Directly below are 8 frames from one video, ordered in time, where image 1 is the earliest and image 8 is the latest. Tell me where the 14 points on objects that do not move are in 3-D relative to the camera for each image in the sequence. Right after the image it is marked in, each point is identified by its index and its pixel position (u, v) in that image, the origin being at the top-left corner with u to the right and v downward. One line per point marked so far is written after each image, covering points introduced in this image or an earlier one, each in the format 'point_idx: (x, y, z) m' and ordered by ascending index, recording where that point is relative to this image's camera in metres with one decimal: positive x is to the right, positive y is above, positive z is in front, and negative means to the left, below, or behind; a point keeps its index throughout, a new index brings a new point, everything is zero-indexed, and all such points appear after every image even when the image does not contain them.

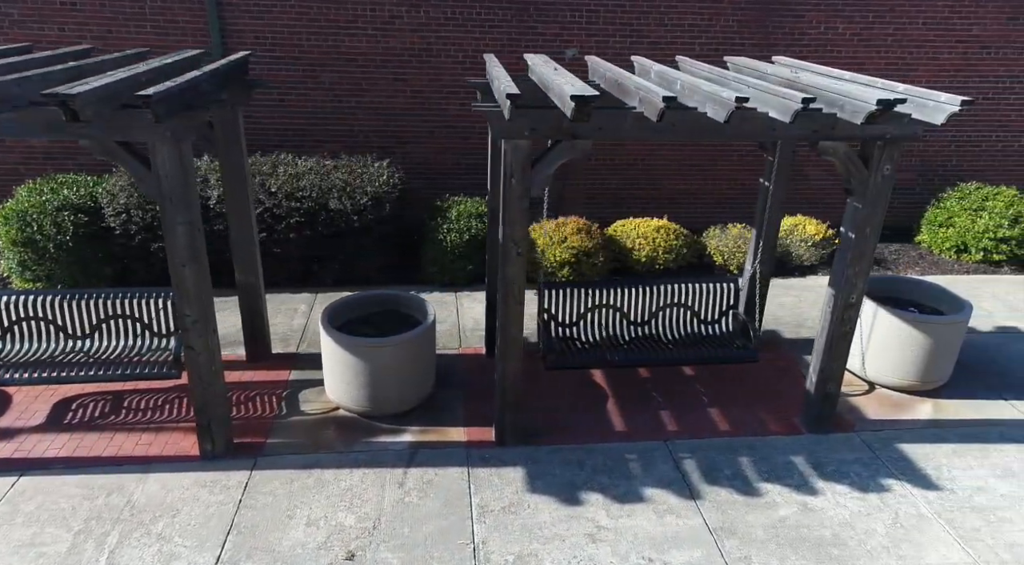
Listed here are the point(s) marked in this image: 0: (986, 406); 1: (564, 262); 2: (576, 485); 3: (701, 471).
0: (+3.4, -0.9, +4.8) m
1: (+0.5, +0.2, +6.8) m
2: (+0.4, -1.2, +4.0) m
3: (+1.1, -1.2, +4.1) m
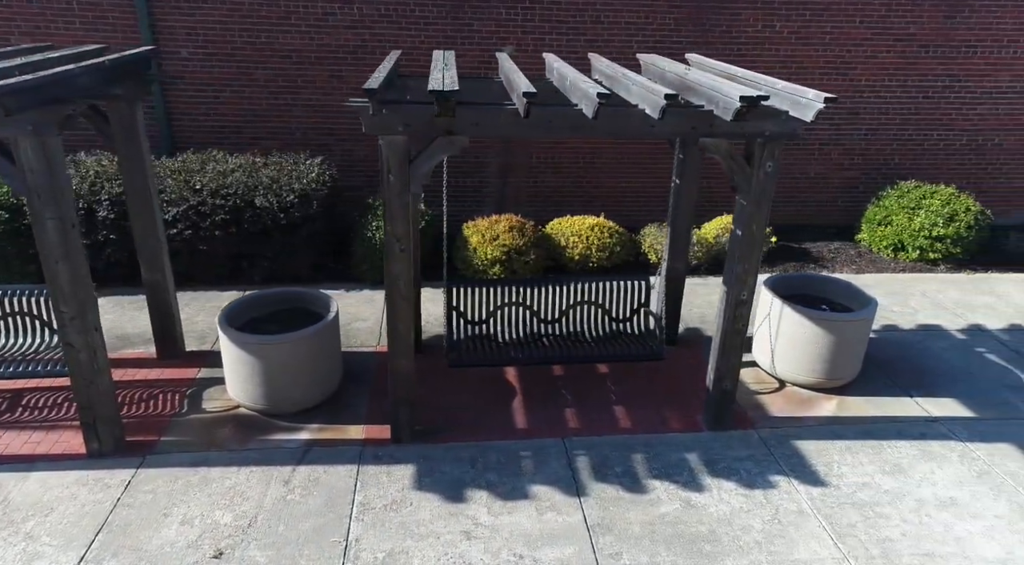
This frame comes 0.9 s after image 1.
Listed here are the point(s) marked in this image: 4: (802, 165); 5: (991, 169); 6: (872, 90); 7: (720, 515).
0: (+2.7, -0.9, +4.8) m
1: (-0.2, +0.2, +6.8) m
2: (-0.3, -1.2, +4.0) m
3: (+0.5, -1.1, +4.1) m
4: (+3.6, +1.4, +8.3) m
5: (+6.0, +1.4, +8.5) m
6: (+4.3, +2.3, +7.9) m
7: (+1.2, -1.3, +3.7) m
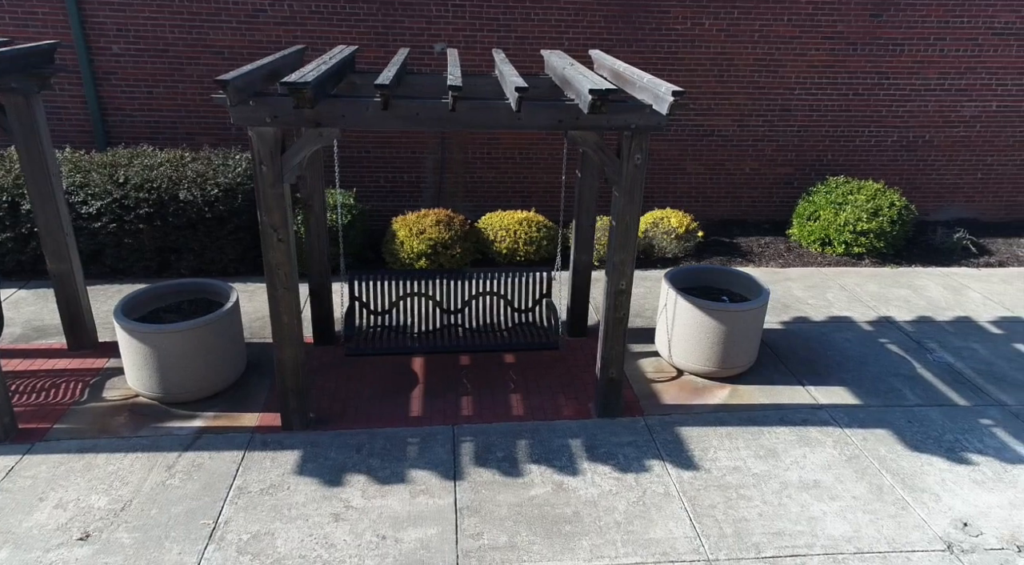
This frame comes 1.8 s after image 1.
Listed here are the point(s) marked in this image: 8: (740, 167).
0: (+2.0, -0.8, +4.9) m
1: (-0.9, +0.3, +6.9) m
2: (-1.0, -1.1, +4.1) m
3: (-0.2, -1.1, +4.2) m
4: (+2.8, +1.5, +8.4) m
5: (+5.3, +1.5, +8.6) m
6: (+3.5, +2.3, +8.1) m
7: (+0.4, -1.2, +3.8) m
8: (+2.8, +1.4, +8.4) m
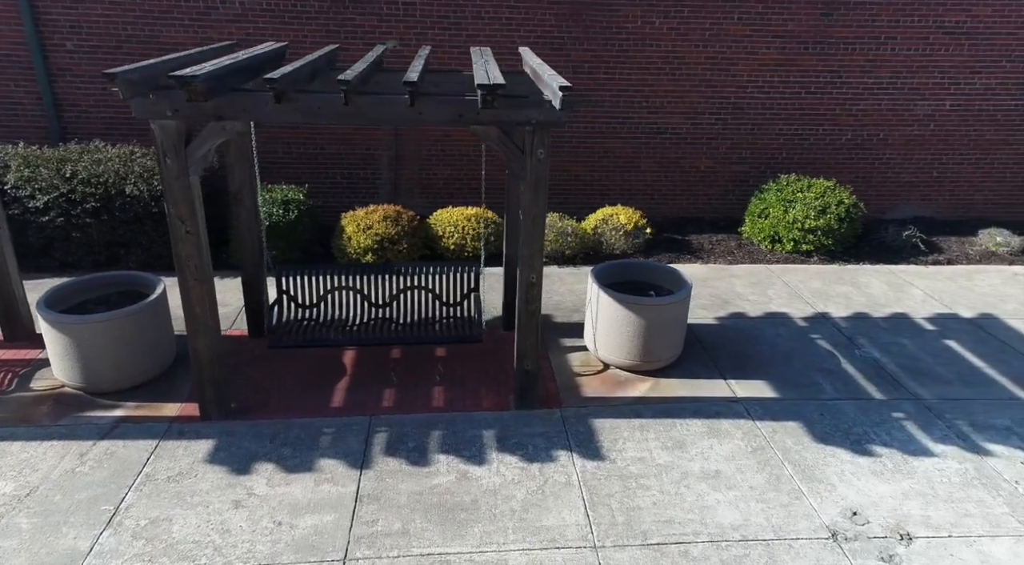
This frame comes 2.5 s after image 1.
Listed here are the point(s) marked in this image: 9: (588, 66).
0: (+1.4, -0.8, +5.0) m
1: (-1.5, +0.4, +7.0) m
2: (-1.6, -1.1, +4.1) m
3: (-0.8, -1.0, +4.3) m
4: (+2.2, +1.5, +8.4) m
5: (+4.7, +1.5, +8.7) m
6: (+2.9, +2.4, +8.1) m
7: (-0.1, -1.2, +3.9) m
8: (+2.3, +1.5, +8.5) m
9: (+0.9, +2.5, +7.9) m
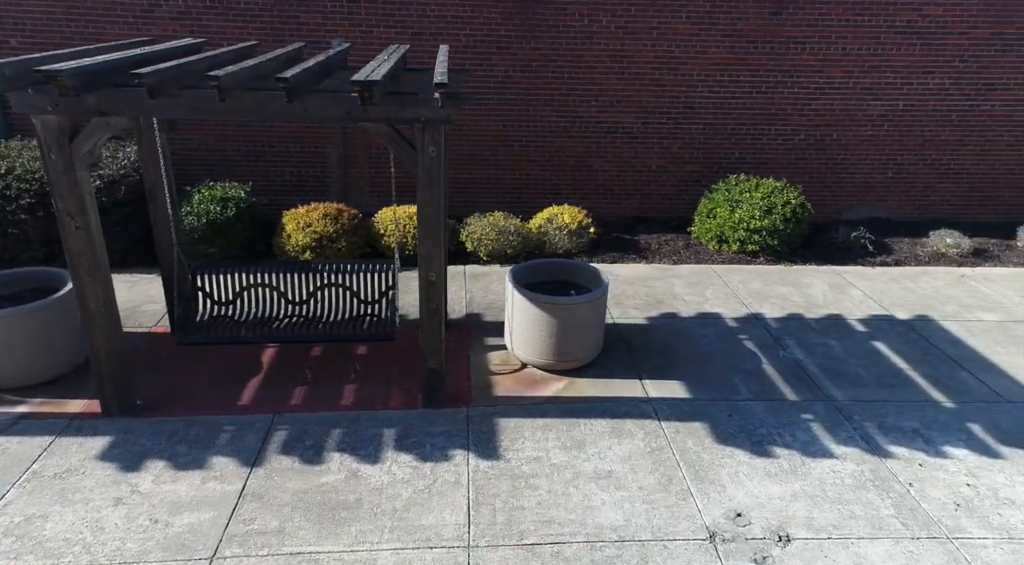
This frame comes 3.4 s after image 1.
0: (+0.8, -0.8, +5.0) m
1: (-2.1, +0.4, +6.9) m
2: (-2.2, -1.0, +4.1) m
3: (-1.5, -1.0, +4.3) m
4: (+1.6, +1.5, +8.4) m
5: (+4.1, +1.5, +8.7) m
6: (+2.3, +2.4, +8.1) m
7: (-0.8, -1.2, +3.9) m
8: (+1.7, +1.5, +8.4) m
9: (+0.3, +2.6, +7.9) m
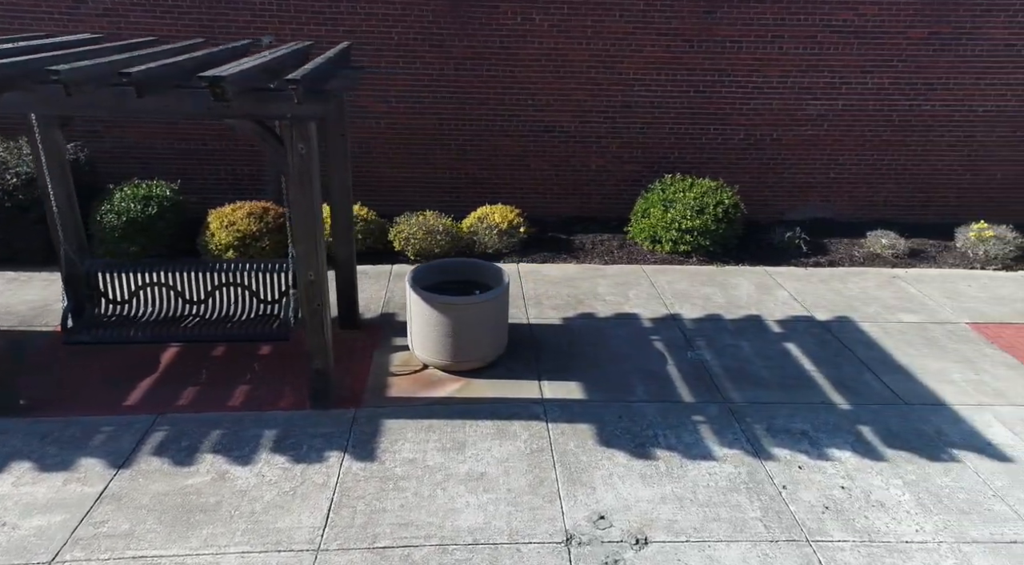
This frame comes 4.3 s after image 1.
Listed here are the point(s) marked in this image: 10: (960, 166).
0: (0.0, -0.8, +4.9) m
1: (-2.9, +0.4, +6.9) m
2: (-3.0, -1.0, +4.0) m
3: (-2.2, -1.0, +4.2) m
4: (+0.9, +1.5, +8.4) m
5: (+3.3, +1.5, +8.6) m
6: (+1.6, +2.4, +8.1) m
7: (-1.5, -1.2, +3.8) m
8: (+0.9, +1.5, +8.4) m
9: (-0.5, +2.6, +7.9) m
10: (+5.8, +1.5, +8.7) m
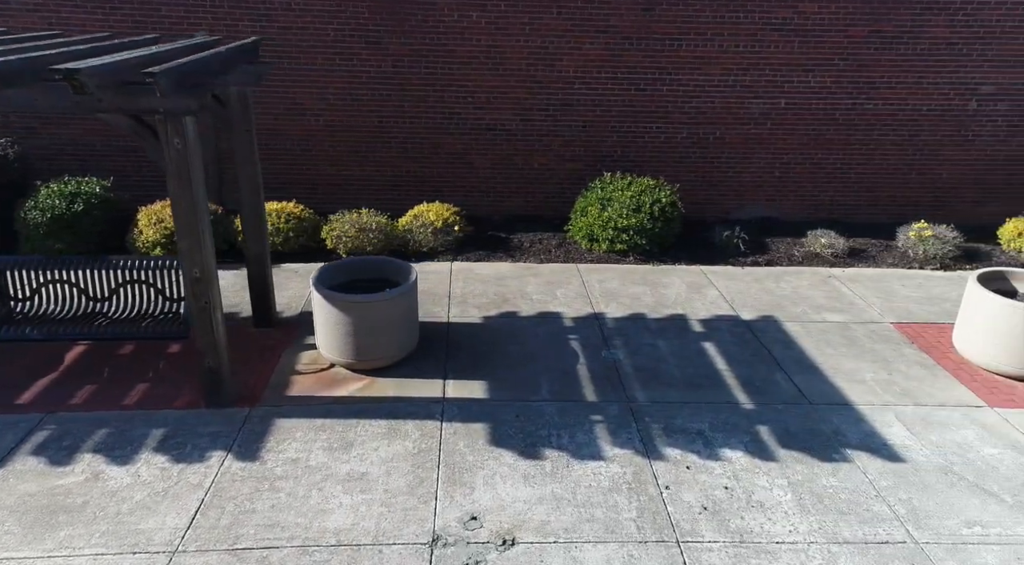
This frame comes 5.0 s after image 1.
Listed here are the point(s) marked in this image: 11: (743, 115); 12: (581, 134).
0: (-0.7, -0.7, +4.9) m
1: (-3.6, +0.4, +6.8) m
2: (-3.7, -1.0, +4.0) m
3: (-2.9, -1.0, +4.1) m
4: (+0.1, +1.6, +8.3) m
5: (+2.6, +1.5, +8.6) m
6: (+0.8, +2.4, +8.0) m
7: (-2.2, -1.1, +3.8) m
8: (+0.2, +1.5, +8.4) m
9: (-1.2, +2.6, +7.8) m
10: (+5.1, +1.5, +8.7) m
11: (+2.9, +2.1, +8.4) m
12: (+0.8, +1.8, +8.3) m
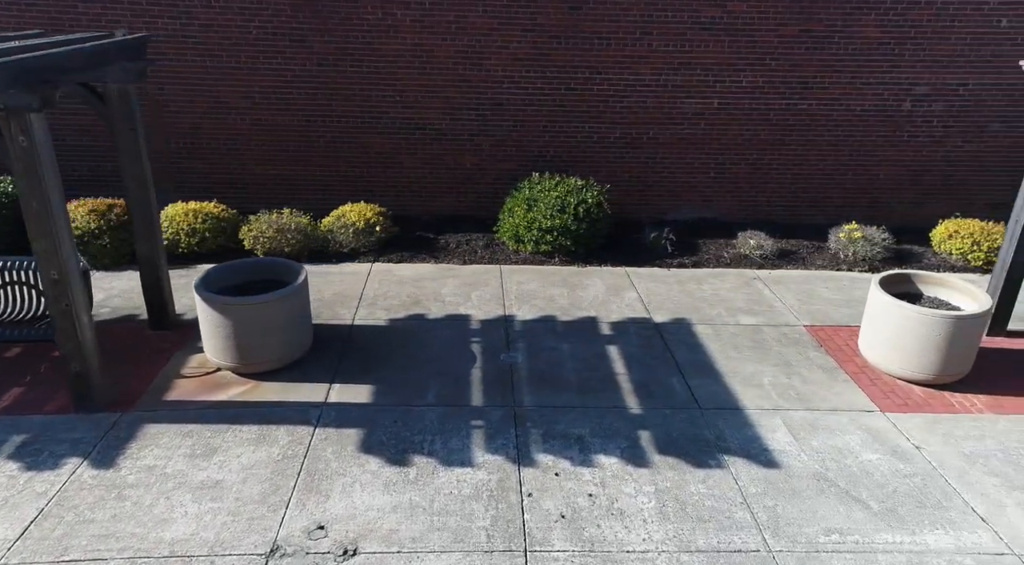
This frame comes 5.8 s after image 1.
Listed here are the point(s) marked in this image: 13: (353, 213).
0: (-1.5, -0.8, +4.8) m
1: (-4.4, +0.4, +6.6) m
2: (-4.5, -1.0, +3.8) m
3: (-3.7, -1.0, +4.0) m
4: (-0.7, +1.5, +8.2) m
5: (+1.7, +1.5, +8.5) m
6: (0.0, +2.4, +7.9) m
7: (-3.0, -1.2, +3.6) m
8: (-0.7, +1.5, +8.3) m
9: (-2.0, +2.6, +7.7) m
10: (+4.3, +1.5, +8.7) m
11: (+2.0, +2.1, +8.3) m
12: (0.0, +1.8, +8.2) m
13: (-1.7, +0.8, +7.4) m
